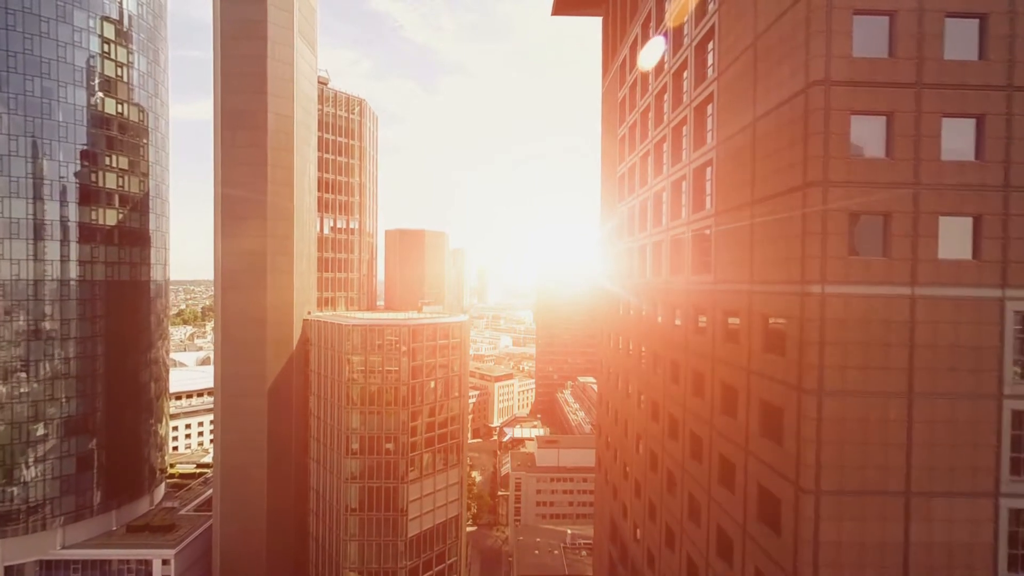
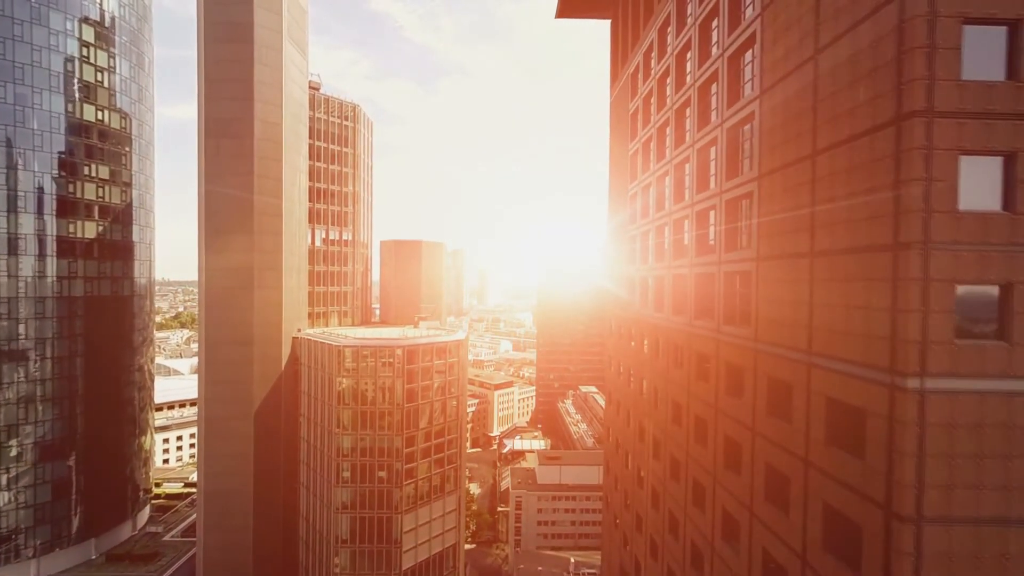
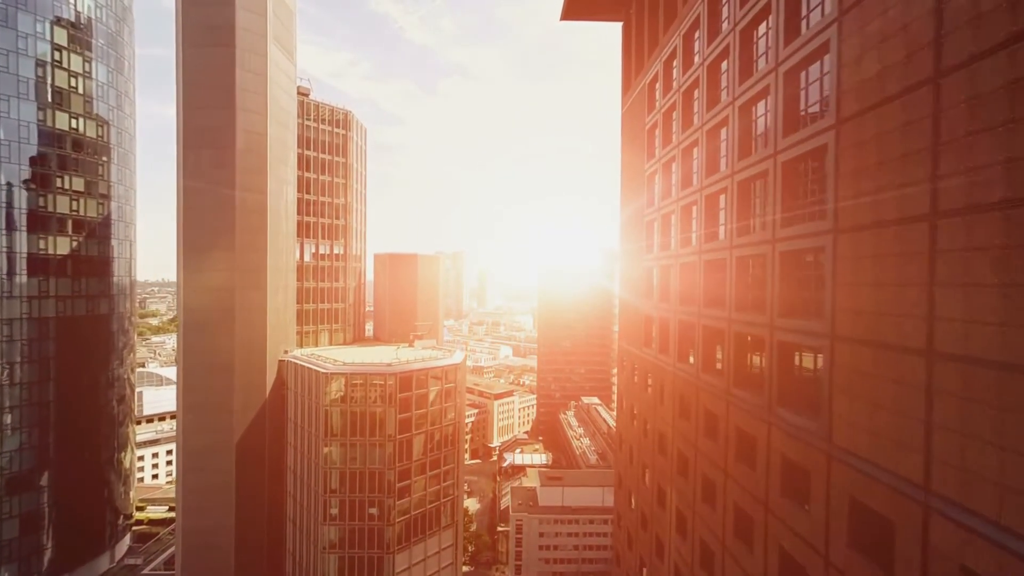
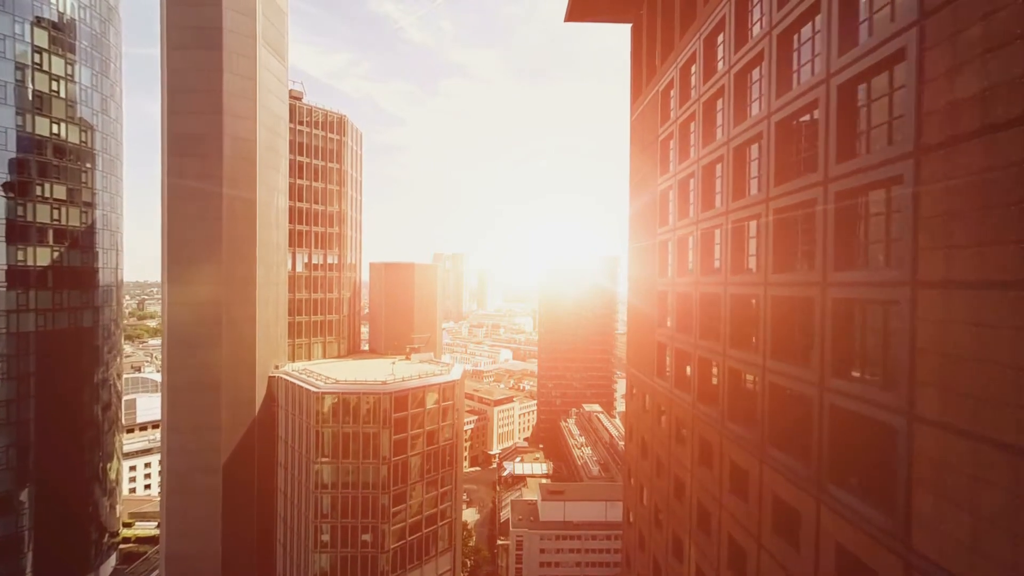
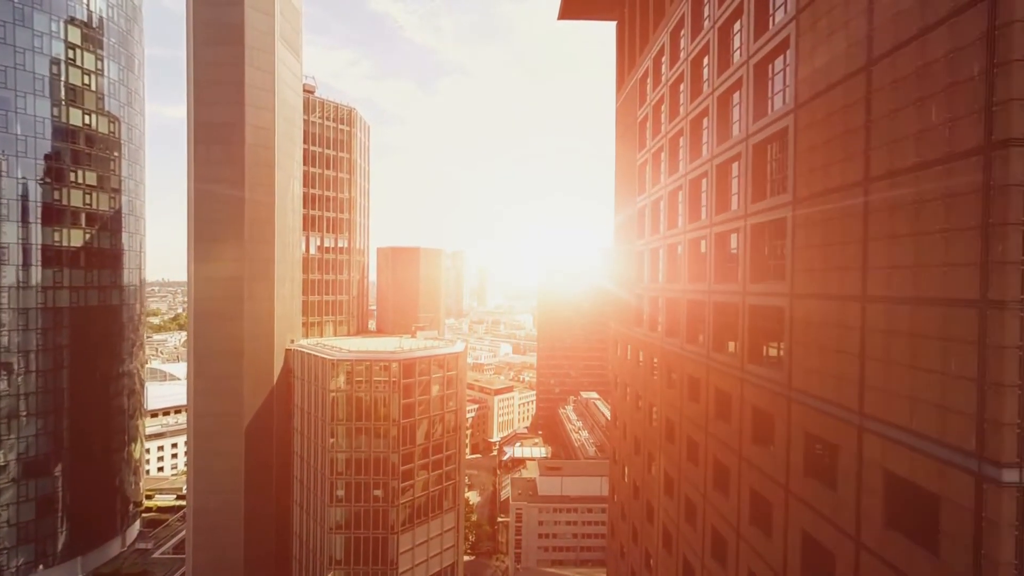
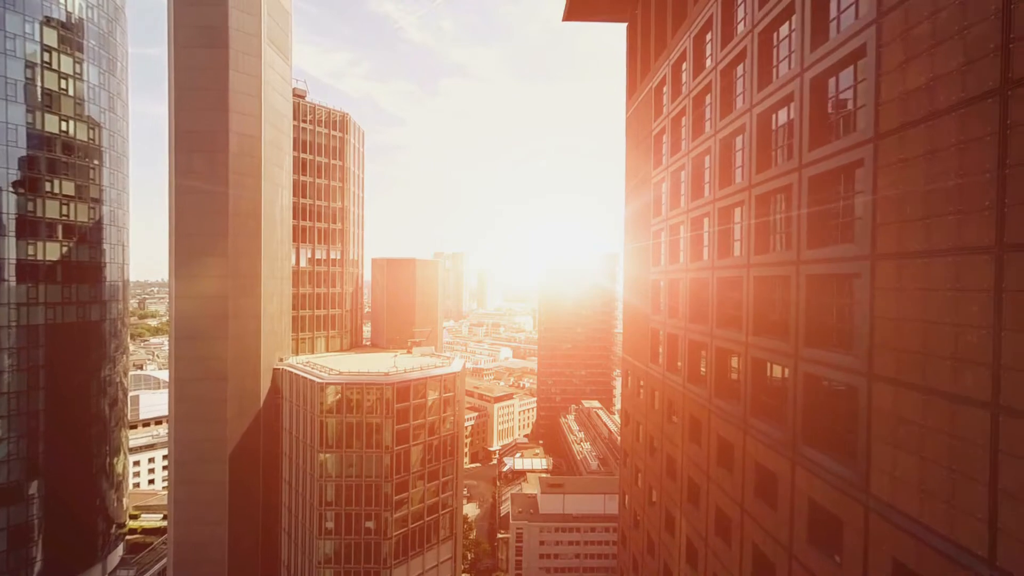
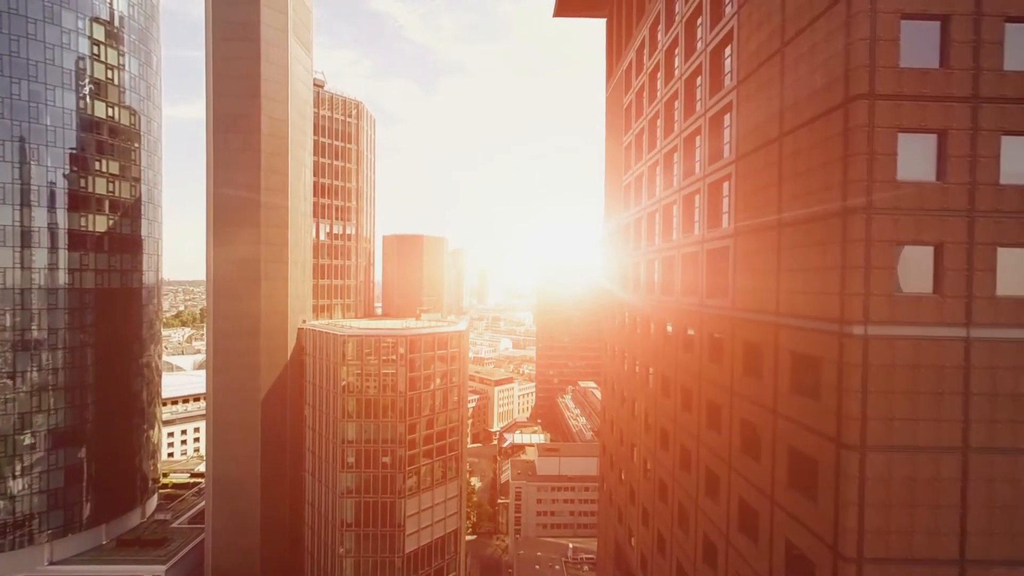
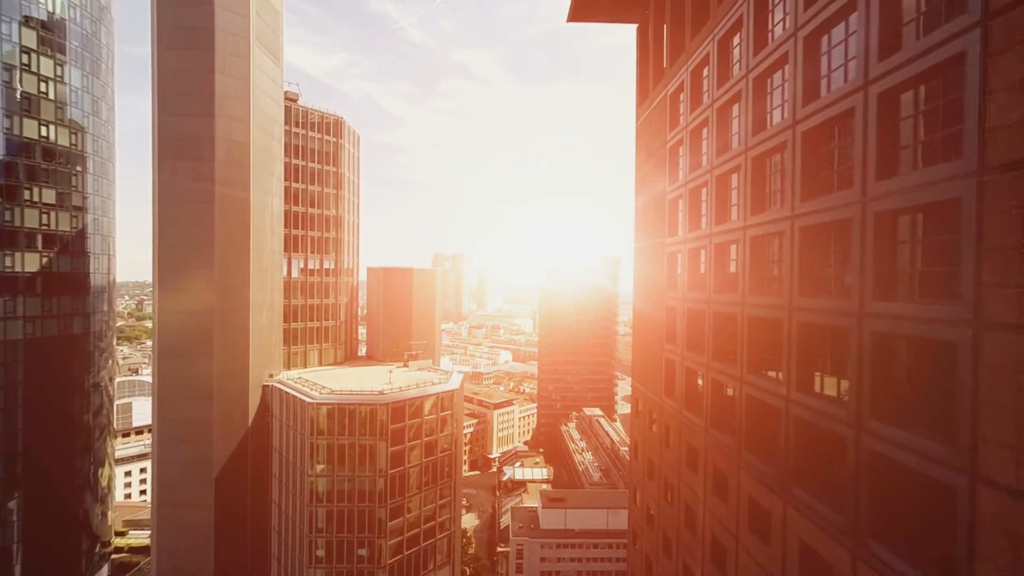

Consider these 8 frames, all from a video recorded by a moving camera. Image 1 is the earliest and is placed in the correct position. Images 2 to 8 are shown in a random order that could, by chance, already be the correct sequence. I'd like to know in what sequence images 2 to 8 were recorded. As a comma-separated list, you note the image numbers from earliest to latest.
7, 2, 5, 3, 6, 4, 8
